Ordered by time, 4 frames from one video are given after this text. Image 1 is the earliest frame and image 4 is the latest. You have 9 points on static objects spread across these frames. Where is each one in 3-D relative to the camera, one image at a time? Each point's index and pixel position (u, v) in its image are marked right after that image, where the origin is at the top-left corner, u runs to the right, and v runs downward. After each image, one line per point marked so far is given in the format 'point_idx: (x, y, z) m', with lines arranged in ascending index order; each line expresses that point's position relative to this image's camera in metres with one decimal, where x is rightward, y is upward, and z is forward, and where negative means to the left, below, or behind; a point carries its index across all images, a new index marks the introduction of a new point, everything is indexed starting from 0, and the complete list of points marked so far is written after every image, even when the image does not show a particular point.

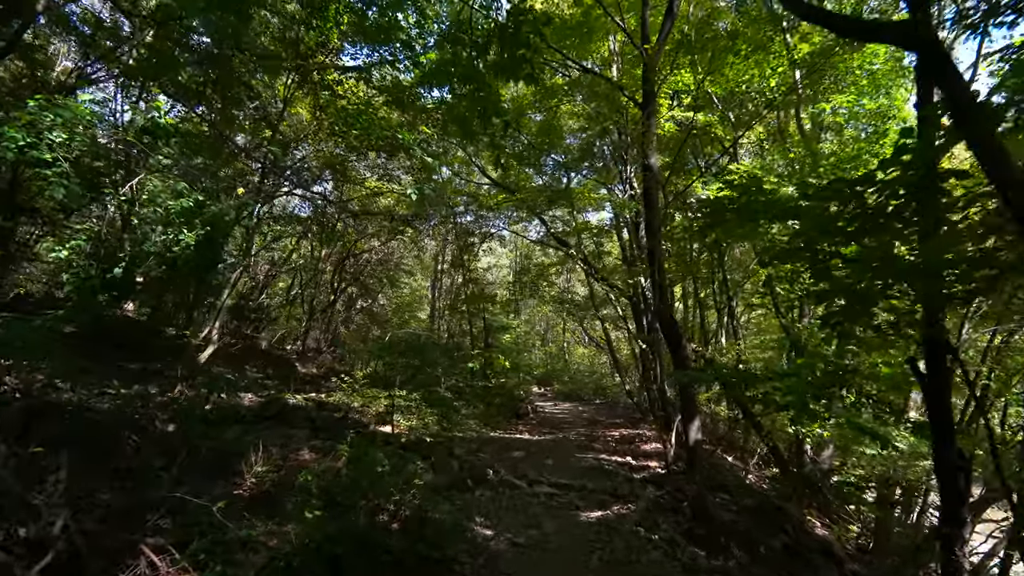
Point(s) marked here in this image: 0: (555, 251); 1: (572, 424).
0: (+1.5, +1.2, +17.9) m
1: (+1.6, -3.7, +14.5) m
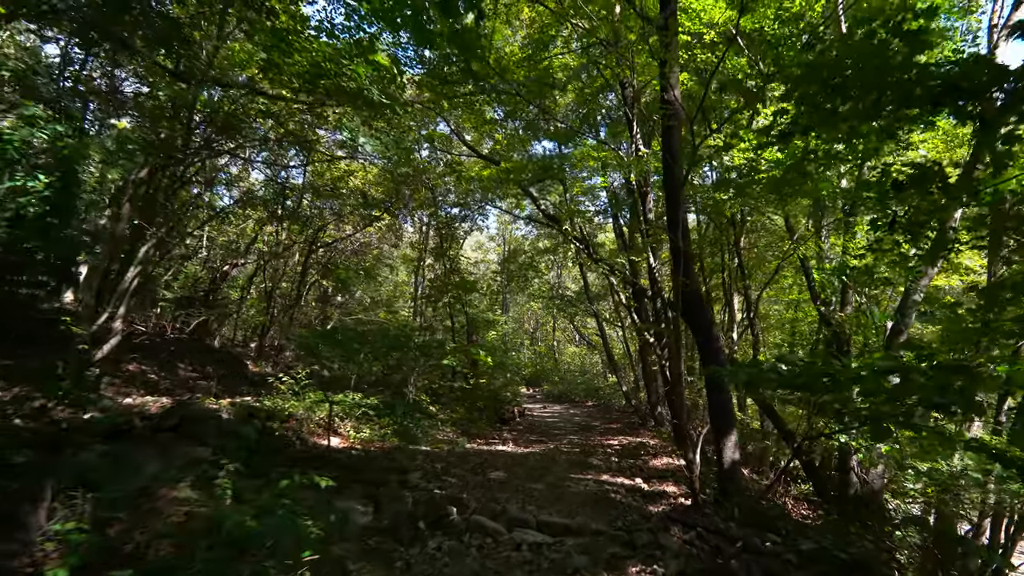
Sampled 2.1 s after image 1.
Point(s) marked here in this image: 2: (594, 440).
0: (+1.1, +1.4, +16.5) m
1: (+1.2, -3.5, +13.1) m
2: (+1.7, -3.2, +11.1) m
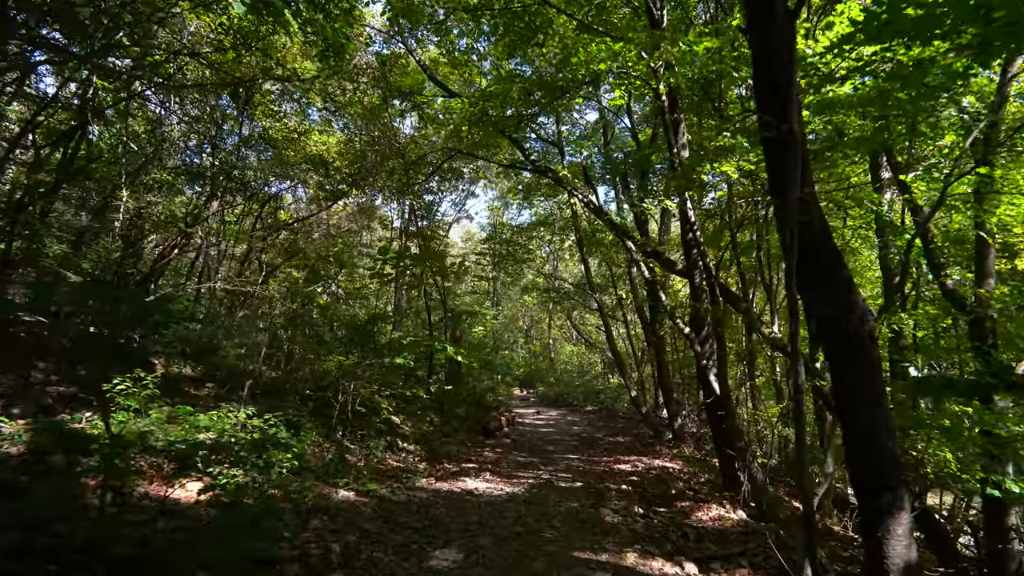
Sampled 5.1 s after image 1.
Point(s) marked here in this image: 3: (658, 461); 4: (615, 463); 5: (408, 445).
0: (+0.8, +1.7, +14.4) m
1: (+0.9, -3.2, +11.0) m
2: (+1.5, -2.9, +9.0) m
3: (+2.4, -2.8, +9.0) m
4: (+1.7, -2.9, +9.1) m
5: (-1.7, -2.6, +9.0) m
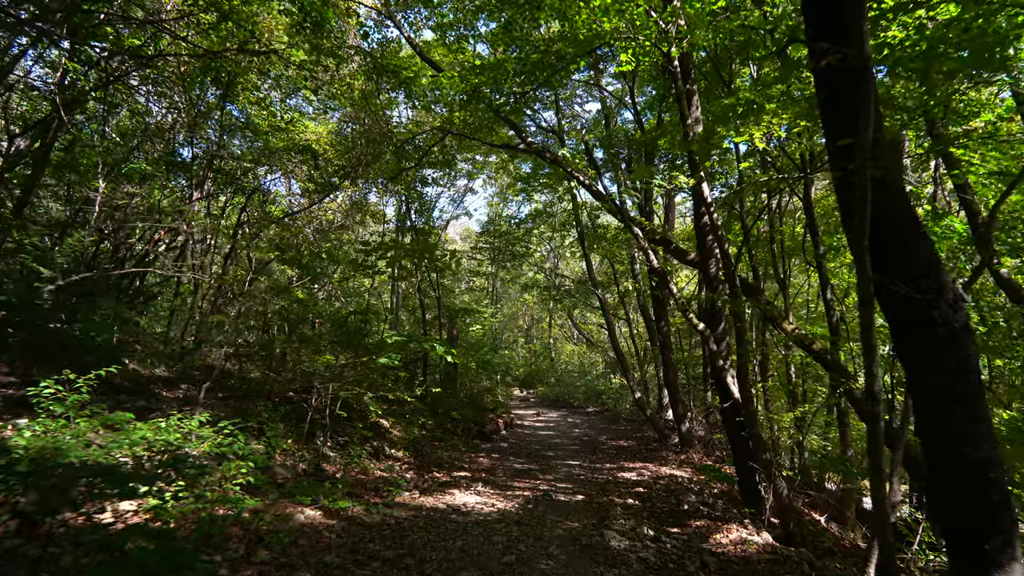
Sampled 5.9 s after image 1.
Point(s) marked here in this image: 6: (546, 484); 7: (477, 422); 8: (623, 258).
0: (+0.8, +1.8, +13.9) m
1: (+0.9, -3.1, +10.5) m
2: (+1.4, -2.8, +8.5) m
3: (+2.3, -2.7, +8.5) m
4: (+1.7, -2.9, +8.6) m
5: (-1.8, -2.5, +8.4) m
6: (+0.5, -2.8, +7.9) m
7: (-0.7, -2.8, +11.4) m
8: (+2.6, +0.7, +12.8) m
